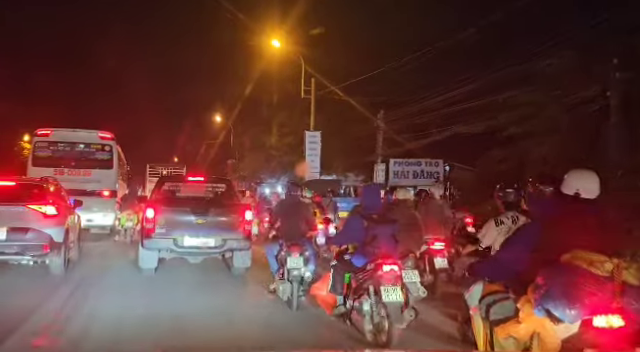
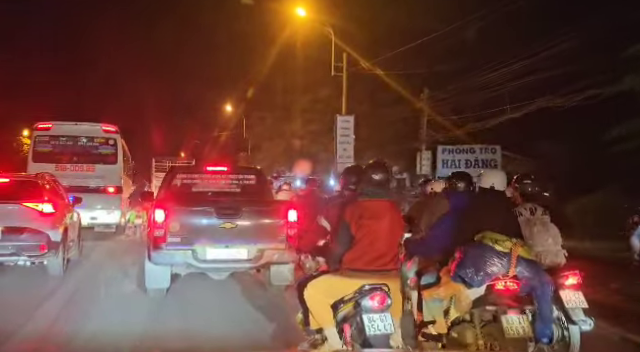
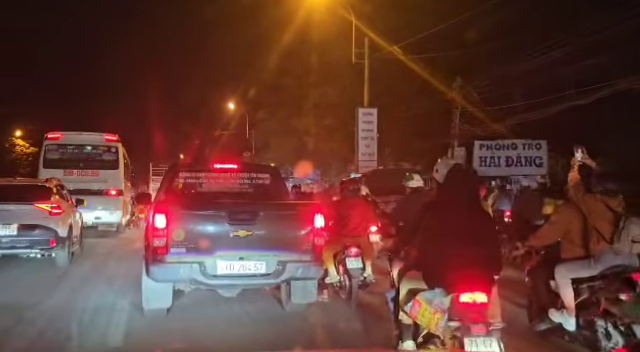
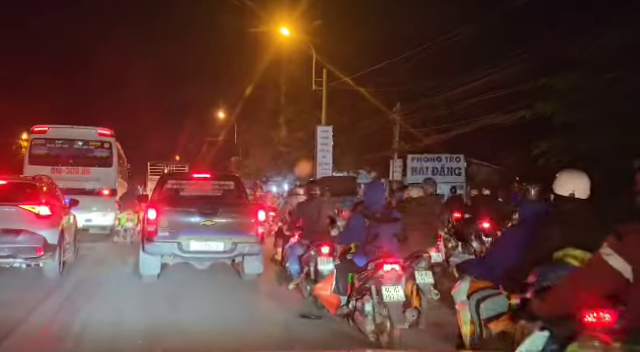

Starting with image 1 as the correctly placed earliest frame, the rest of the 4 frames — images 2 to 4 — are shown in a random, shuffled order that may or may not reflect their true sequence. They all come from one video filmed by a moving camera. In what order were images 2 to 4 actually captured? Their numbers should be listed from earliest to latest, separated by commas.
4, 2, 3
